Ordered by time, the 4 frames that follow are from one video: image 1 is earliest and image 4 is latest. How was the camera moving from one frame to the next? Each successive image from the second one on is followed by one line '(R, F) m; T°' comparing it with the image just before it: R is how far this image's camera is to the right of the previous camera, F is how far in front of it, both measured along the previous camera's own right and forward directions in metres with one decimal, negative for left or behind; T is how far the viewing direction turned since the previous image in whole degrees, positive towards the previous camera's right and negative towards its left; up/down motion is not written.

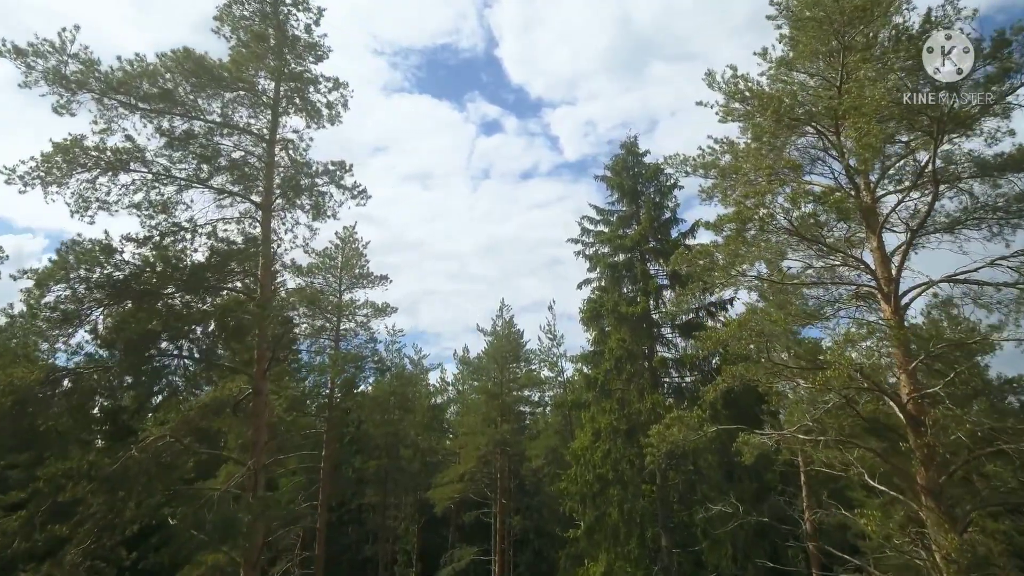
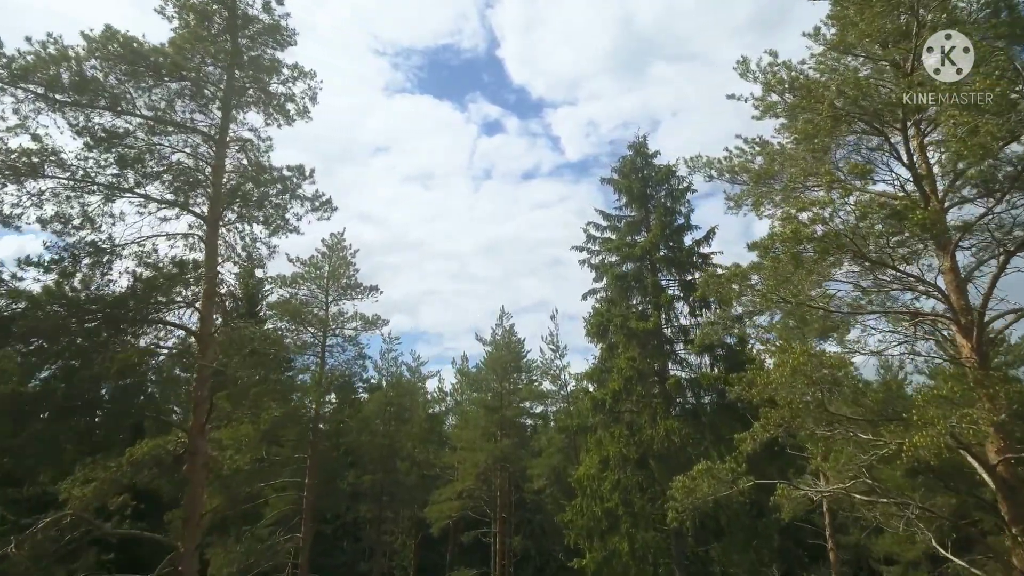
(+0.1, +2.0) m; 0°
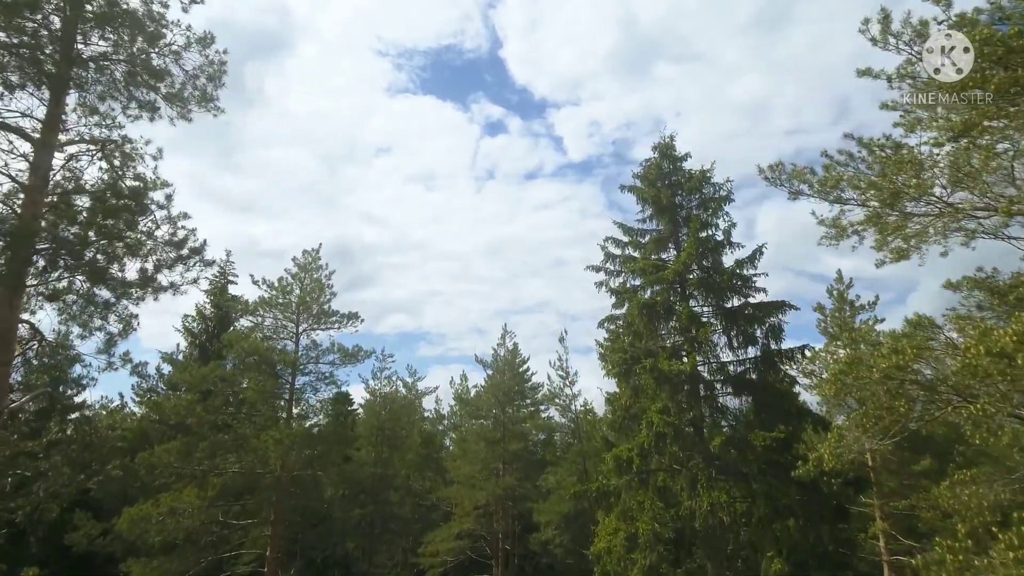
(-0.1, +3.9) m; 0°
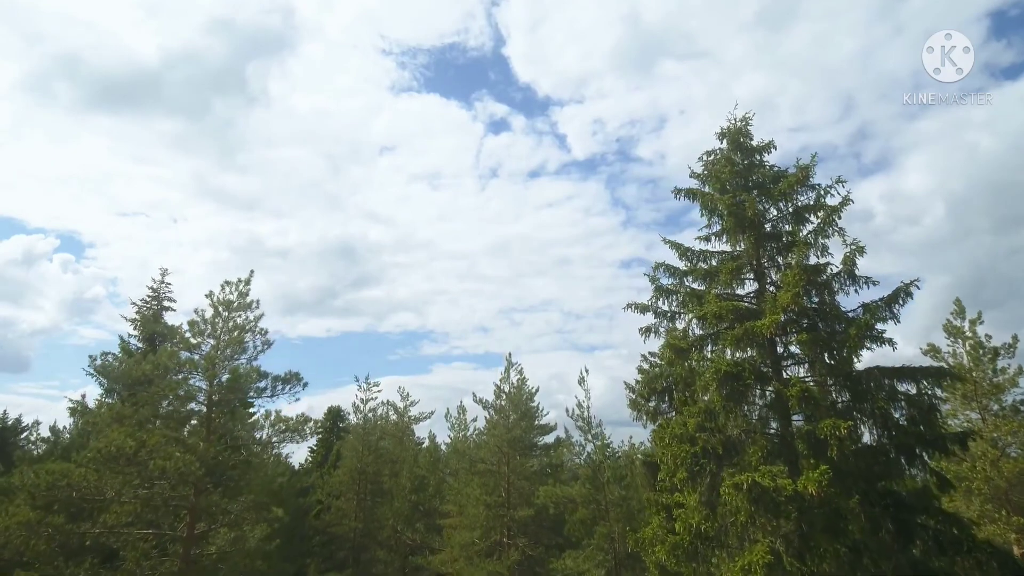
(-0.1, +6.6) m; 0°
